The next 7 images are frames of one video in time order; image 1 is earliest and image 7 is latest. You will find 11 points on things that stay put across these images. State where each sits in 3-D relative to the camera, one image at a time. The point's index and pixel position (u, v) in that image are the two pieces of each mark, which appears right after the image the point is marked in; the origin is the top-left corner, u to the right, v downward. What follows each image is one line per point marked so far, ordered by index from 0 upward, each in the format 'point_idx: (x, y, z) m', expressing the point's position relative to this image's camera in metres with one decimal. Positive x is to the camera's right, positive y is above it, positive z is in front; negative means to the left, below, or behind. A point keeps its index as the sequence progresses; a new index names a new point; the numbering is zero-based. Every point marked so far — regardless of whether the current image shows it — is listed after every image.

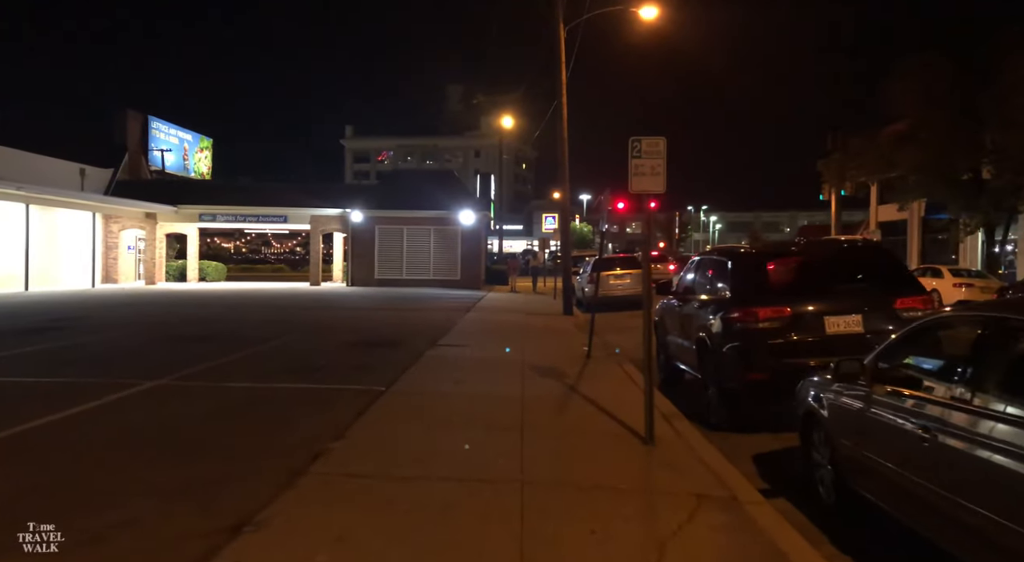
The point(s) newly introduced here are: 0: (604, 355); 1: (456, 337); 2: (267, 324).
0: (+1.8, -1.4, +11.8) m
1: (-1.2, -1.3, +13.9) m
2: (-7.2, -1.2, +17.9) m
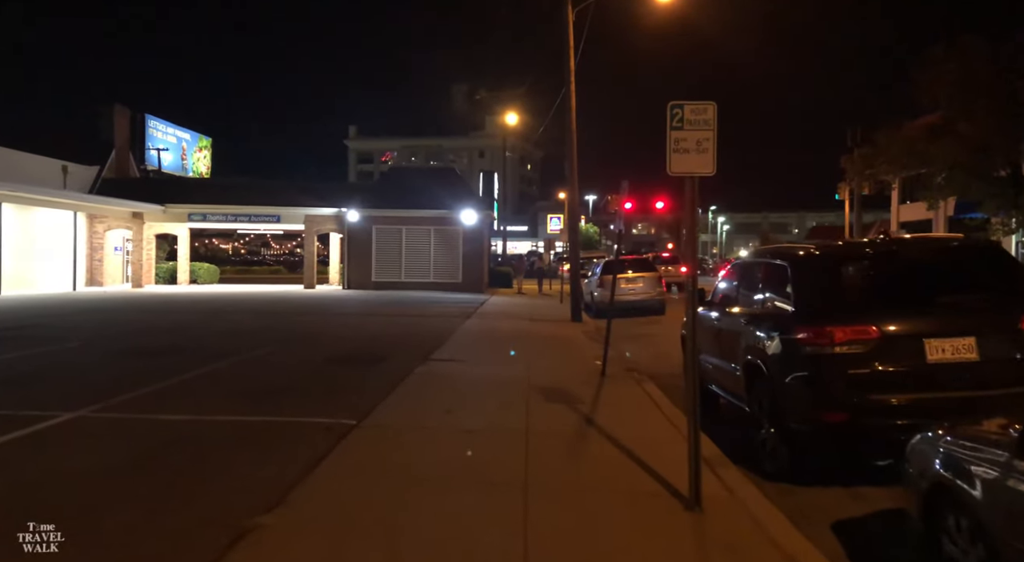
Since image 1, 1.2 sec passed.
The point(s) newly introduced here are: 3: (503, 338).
0: (+1.8, -1.5, +10.3) m
1: (-1.1, -1.4, +12.4) m
2: (-7.1, -1.3, +16.5) m
3: (-0.2, -1.3, +14.5) m
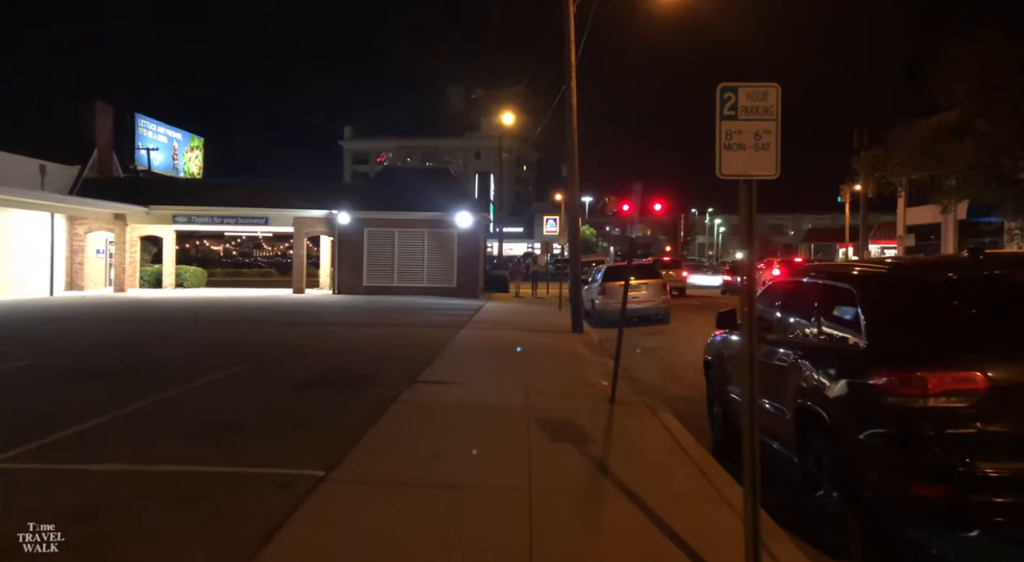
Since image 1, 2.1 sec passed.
0: (+1.8, -1.7, +9.2) m
1: (-1.2, -1.6, +11.3) m
2: (-7.1, -1.5, +15.3) m
3: (-0.3, -1.6, +13.4) m
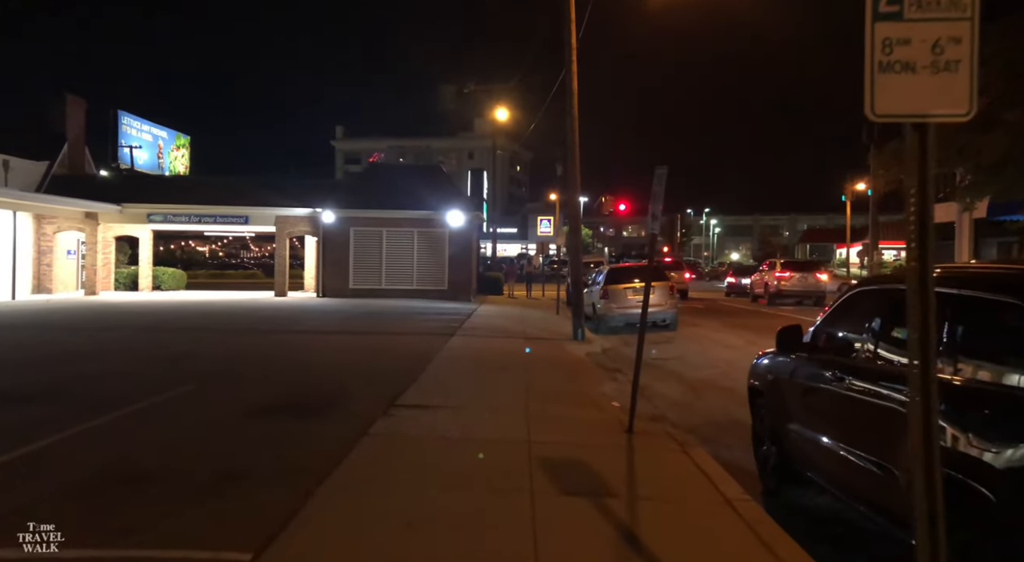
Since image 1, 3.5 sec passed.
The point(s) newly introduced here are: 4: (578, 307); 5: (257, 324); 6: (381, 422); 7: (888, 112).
0: (+1.7, -1.8, +7.8) m
1: (-1.2, -1.6, +9.8) m
2: (-7.2, -1.6, +13.8) m
3: (-0.4, -1.6, +11.9) m
4: (+1.8, -0.7, +16.1) m
5: (-7.9, -1.3, +19.2) m
6: (-1.6, -1.7, +7.5) m
7: (+1.3, +0.6, +2.1) m
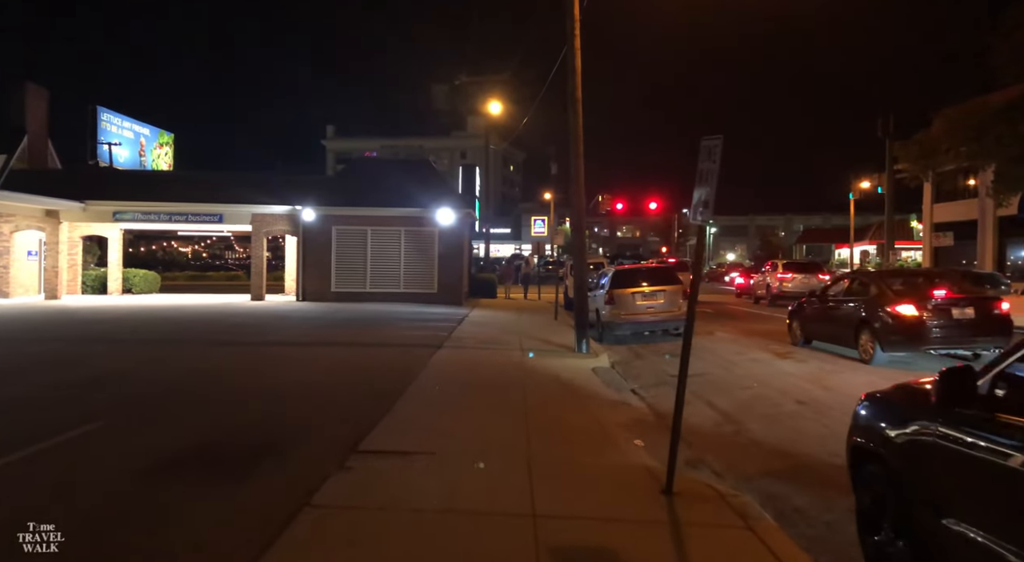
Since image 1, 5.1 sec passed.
0: (+1.7, -1.9, +5.9) m
1: (-1.3, -1.7, +7.9) m
2: (-7.3, -1.7, +11.8) m
3: (-0.4, -1.7, +10.0) m
4: (+1.6, -0.8, +14.2) m
5: (-8.1, -1.5, +17.3) m
6: (-1.6, -1.8, +5.6) m
7: (+1.3, +0.5, +0.2) m
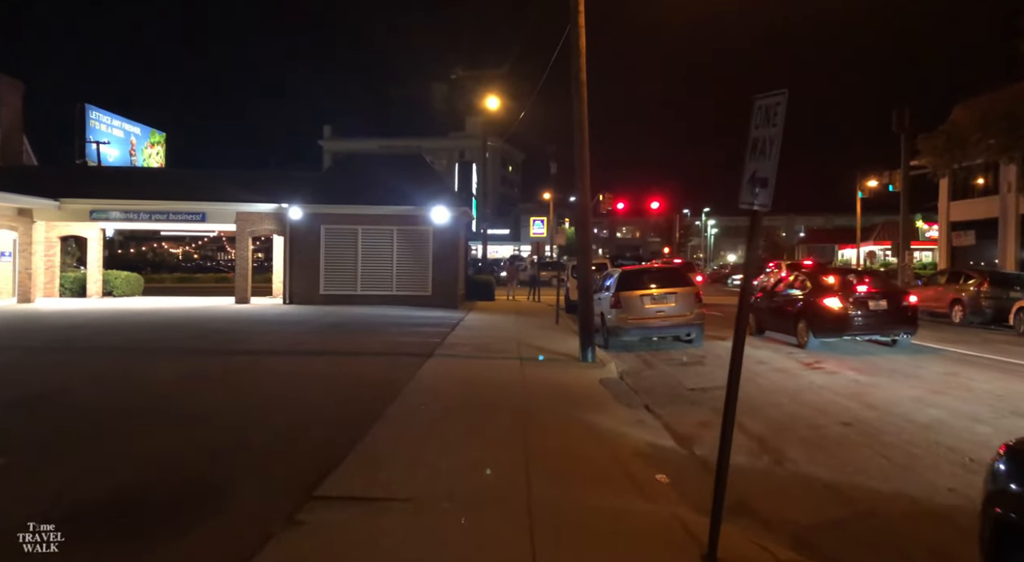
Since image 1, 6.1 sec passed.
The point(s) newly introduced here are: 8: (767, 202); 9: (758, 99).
0: (+1.7, -1.9, +4.6) m
1: (-1.3, -1.8, +6.6) m
2: (-7.4, -1.8, +10.5) m
3: (-0.5, -1.7, +8.7) m
4: (+1.6, -0.8, +12.9) m
5: (-8.1, -1.5, +16.0) m
6: (-1.6, -1.8, +4.3) m
7: (+1.3, +0.5, -1.0) m
8: (+1.6, +0.5, +3.8) m
9: (+1.6, +1.2, +4.1) m
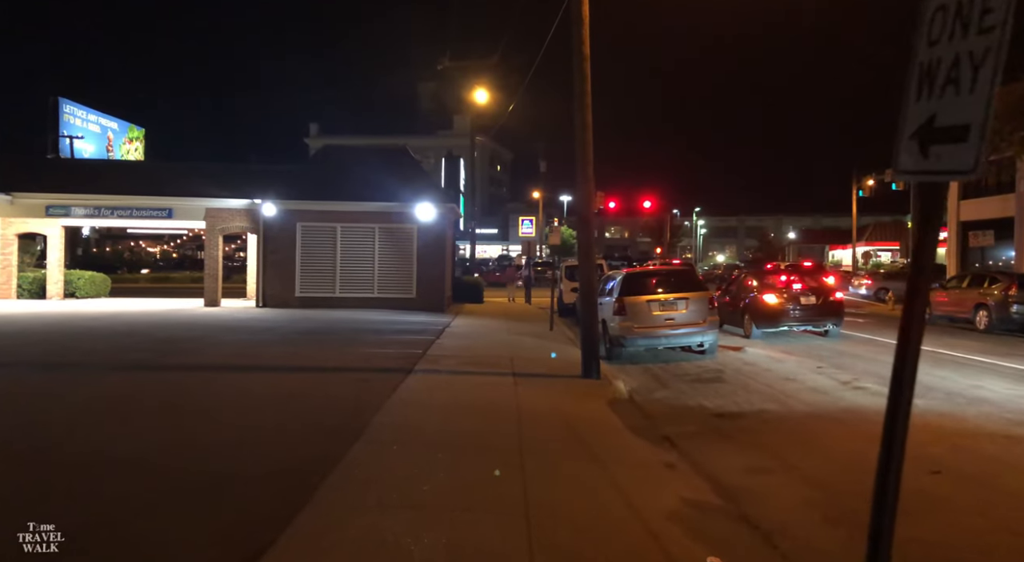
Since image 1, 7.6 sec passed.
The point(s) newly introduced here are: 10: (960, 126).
0: (+1.7, -2.0, +3.1) m
1: (-1.3, -1.8, +5.0) m
2: (-7.5, -1.8, +8.8) m
3: (-0.5, -1.8, +7.1) m
4: (+1.5, -0.9, +11.4) m
5: (-8.3, -1.6, +14.2) m
6: (-1.6, -1.9, +2.7) m
7: (+1.4, +0.4, -2.6) m
8: (+1.6, +0.4, +2.2) m
9: (+1.7, +1.1, +2.5) m
10: (+1.6, +0.6, +2.3) m
